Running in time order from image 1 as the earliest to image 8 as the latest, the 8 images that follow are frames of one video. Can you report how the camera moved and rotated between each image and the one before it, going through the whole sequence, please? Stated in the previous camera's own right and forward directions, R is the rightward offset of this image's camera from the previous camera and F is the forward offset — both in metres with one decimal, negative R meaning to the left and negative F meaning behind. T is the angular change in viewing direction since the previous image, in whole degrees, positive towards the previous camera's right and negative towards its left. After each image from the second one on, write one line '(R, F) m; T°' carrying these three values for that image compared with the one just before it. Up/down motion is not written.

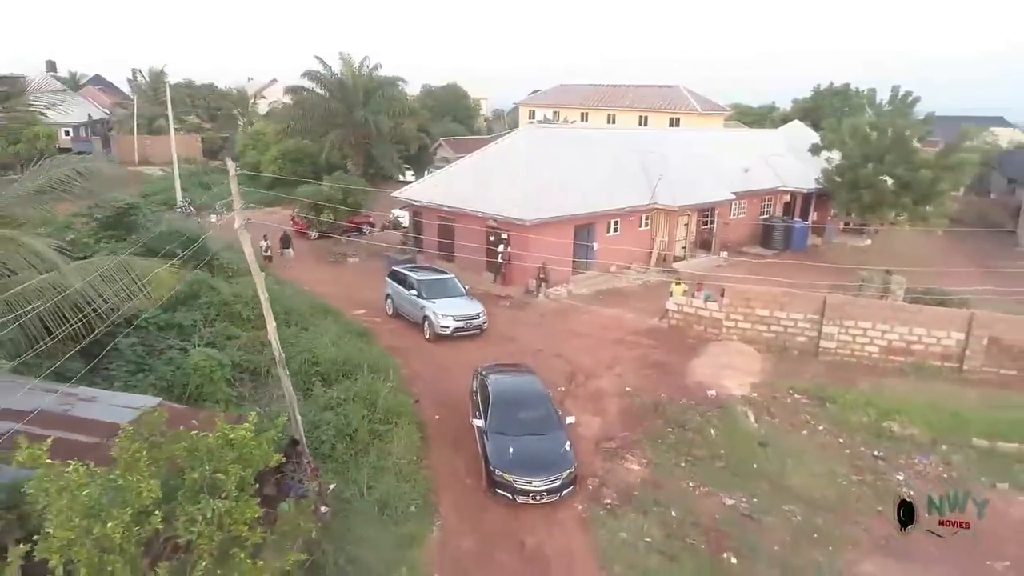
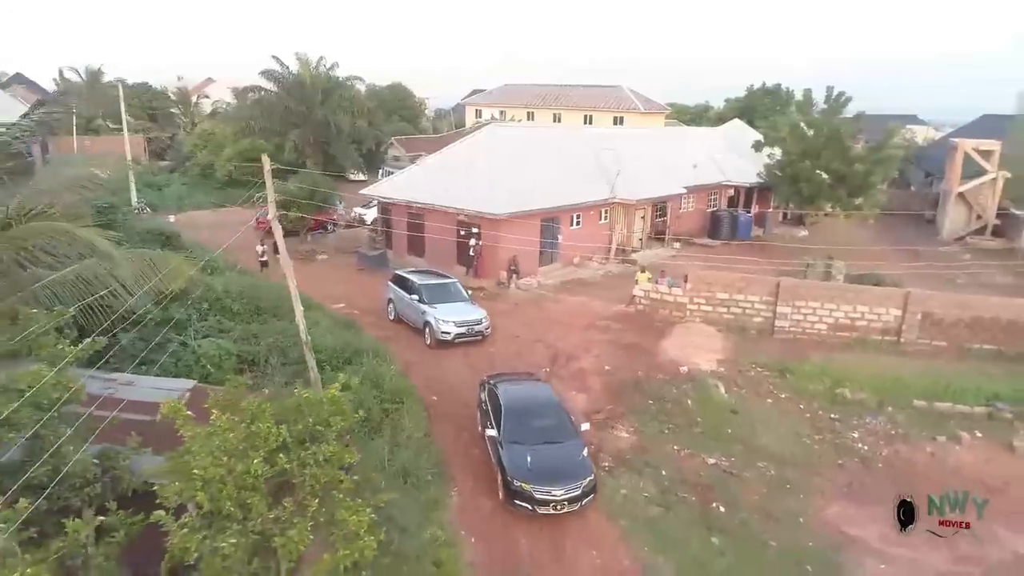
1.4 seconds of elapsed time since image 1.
(-1.1, -1.0) m; +5°
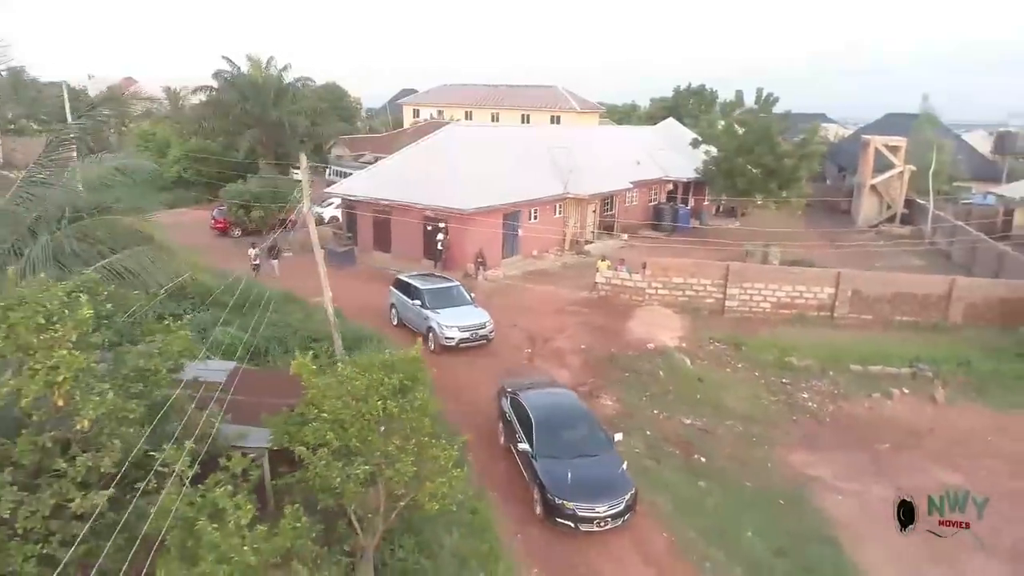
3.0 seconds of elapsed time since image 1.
(-1.4, -1.3) m; +6°
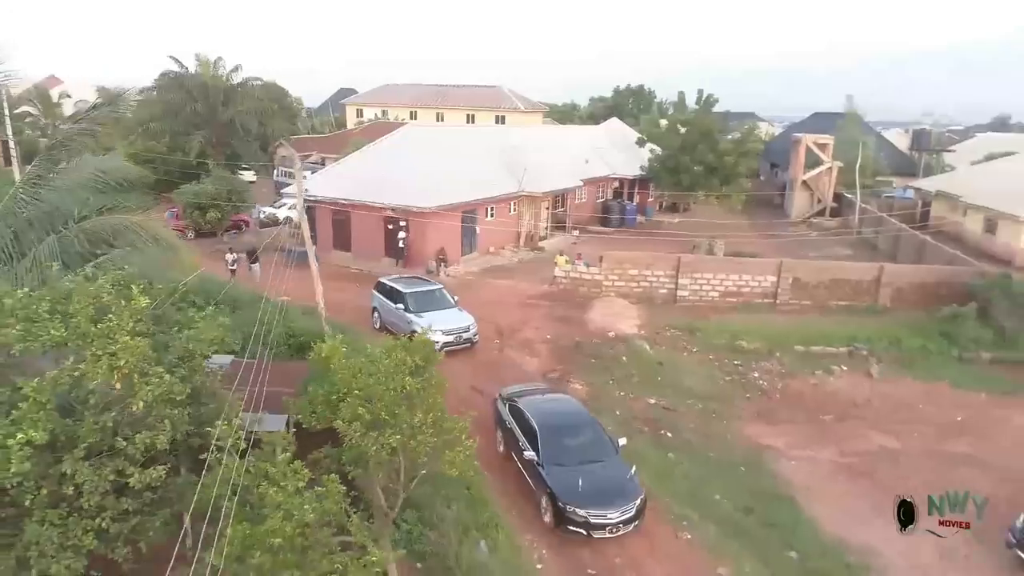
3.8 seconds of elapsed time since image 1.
(-0.8, -0.8) m; +5°
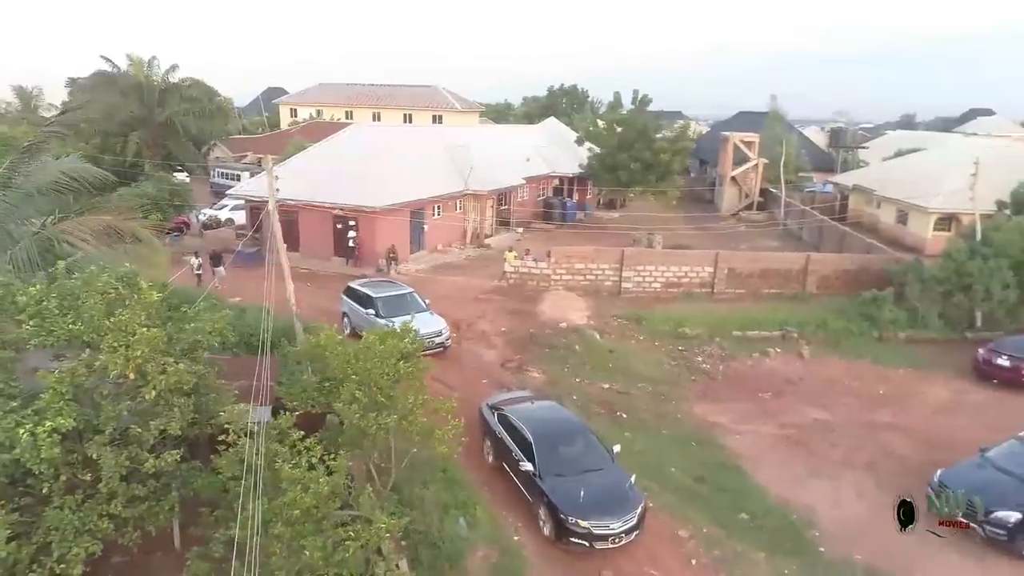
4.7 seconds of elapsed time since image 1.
(-0.6, -0.7) m; +5°
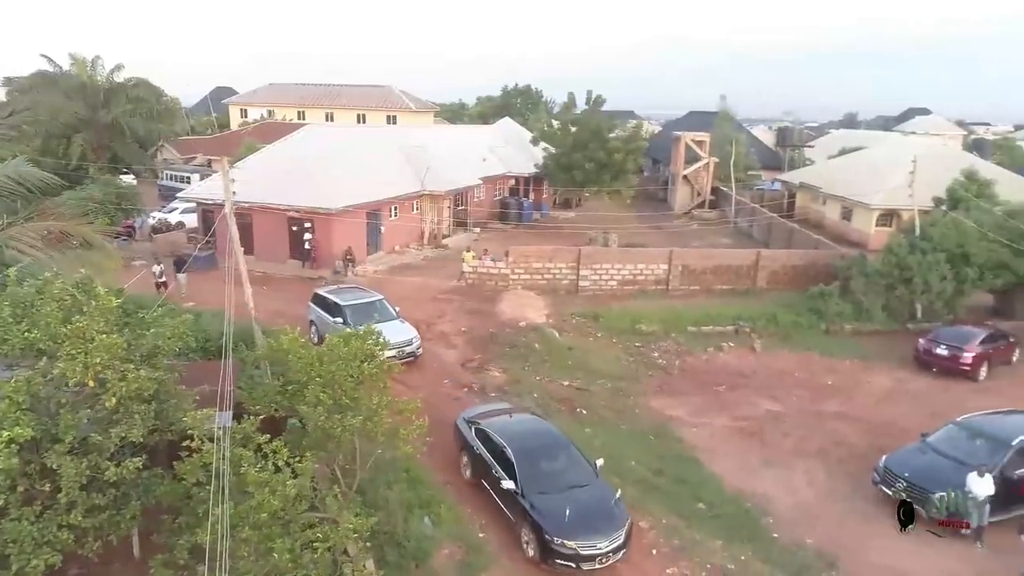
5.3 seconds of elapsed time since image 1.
(-0.1, -0.1) m; +3°
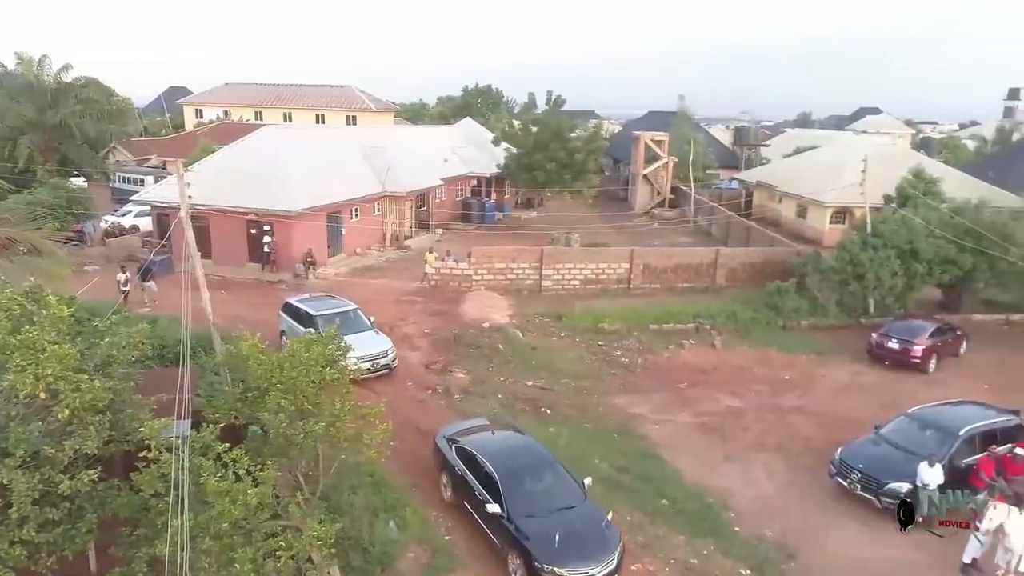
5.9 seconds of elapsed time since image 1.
(0.0, 0.0) m; +3°
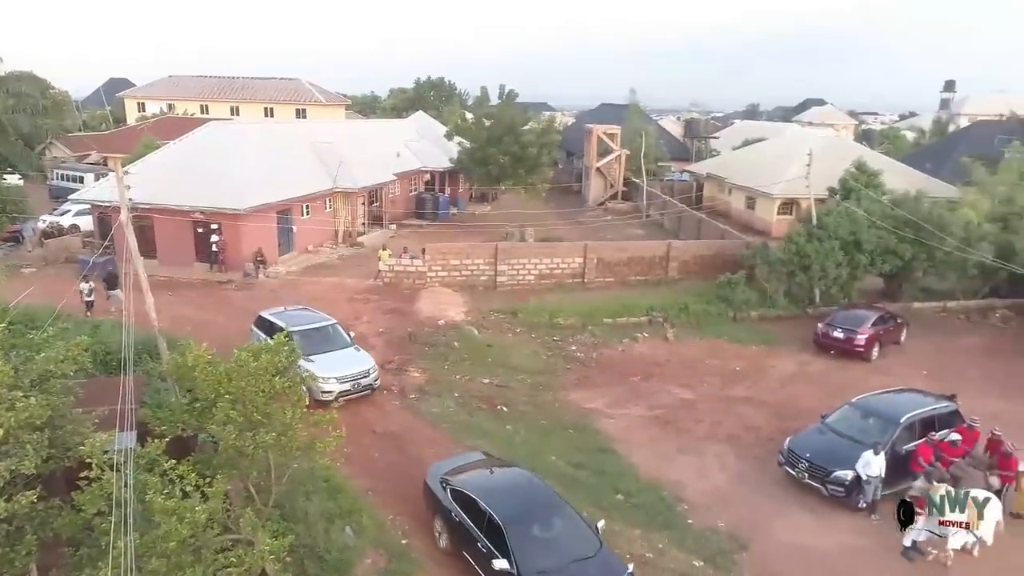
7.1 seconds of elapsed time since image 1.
(+0.1, 0.0) m; +3°
